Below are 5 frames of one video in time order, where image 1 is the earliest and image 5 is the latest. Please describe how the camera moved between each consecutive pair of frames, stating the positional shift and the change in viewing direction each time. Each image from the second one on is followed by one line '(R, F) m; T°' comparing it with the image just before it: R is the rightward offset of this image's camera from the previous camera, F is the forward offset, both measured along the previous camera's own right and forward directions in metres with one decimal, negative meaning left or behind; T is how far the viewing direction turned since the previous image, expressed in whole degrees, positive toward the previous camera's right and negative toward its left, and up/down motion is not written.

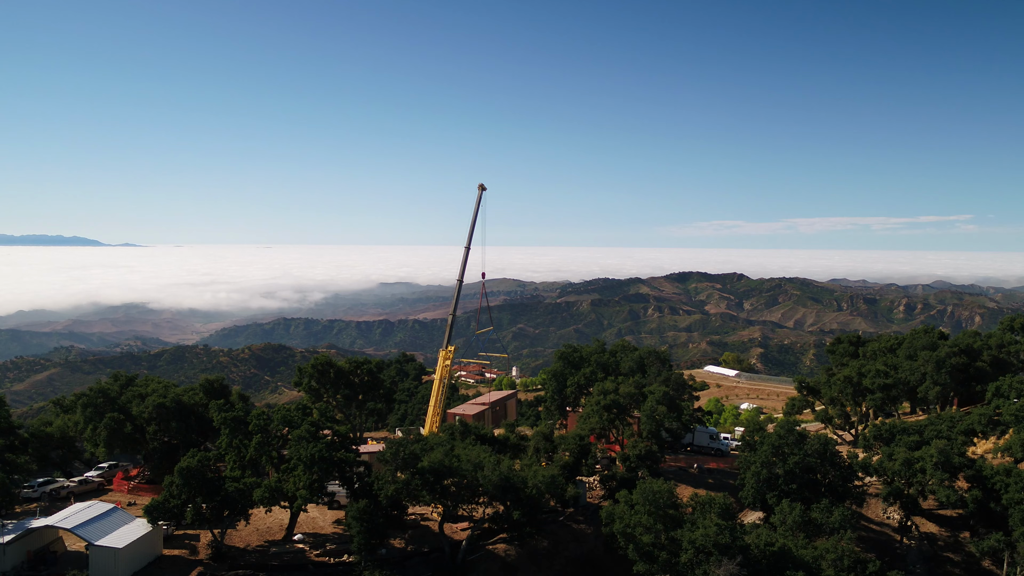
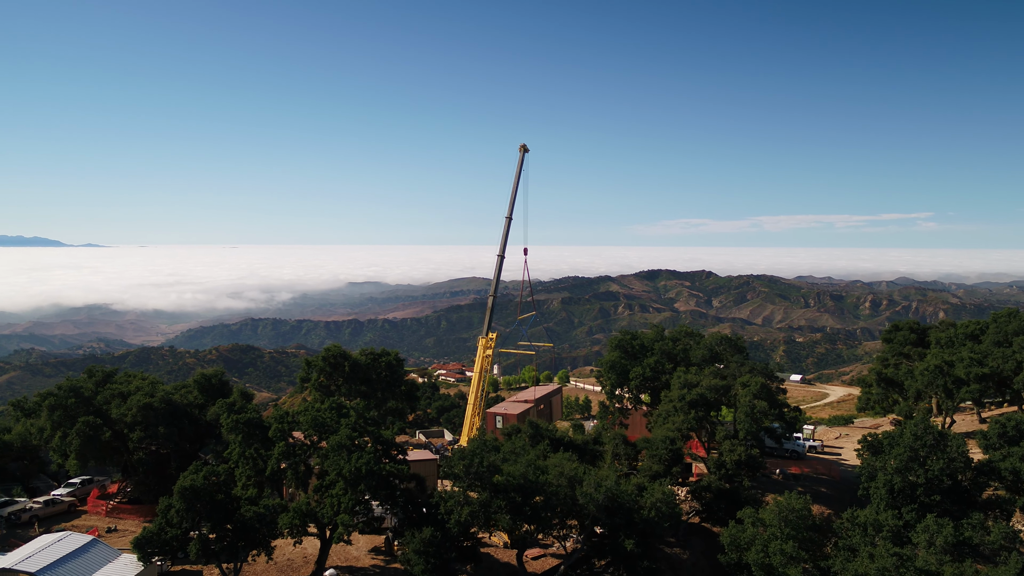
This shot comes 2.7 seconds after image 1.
(-4.7, +5.6) m; +2°
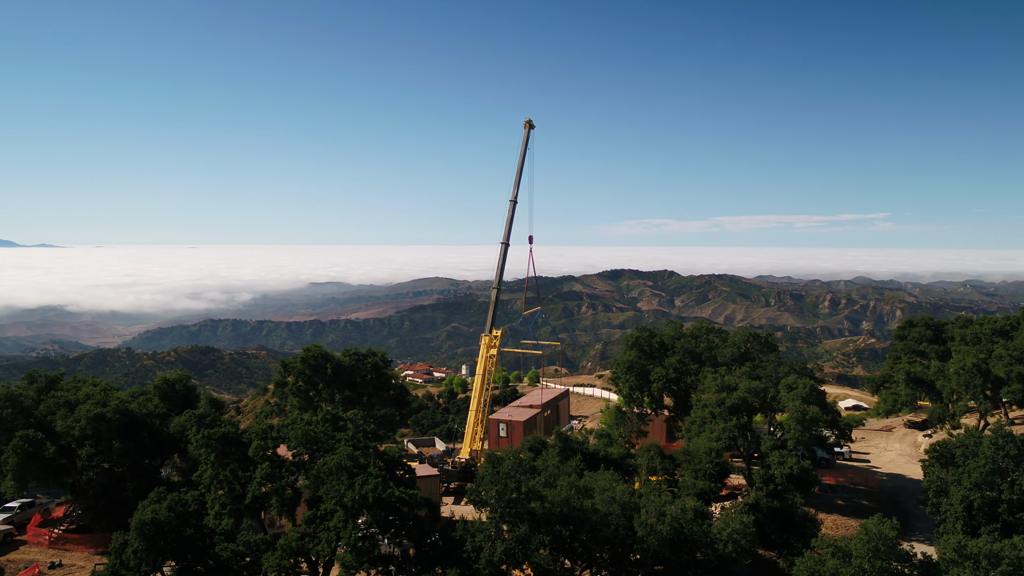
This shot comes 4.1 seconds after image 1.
(-2.2, +3.7) m; +3°
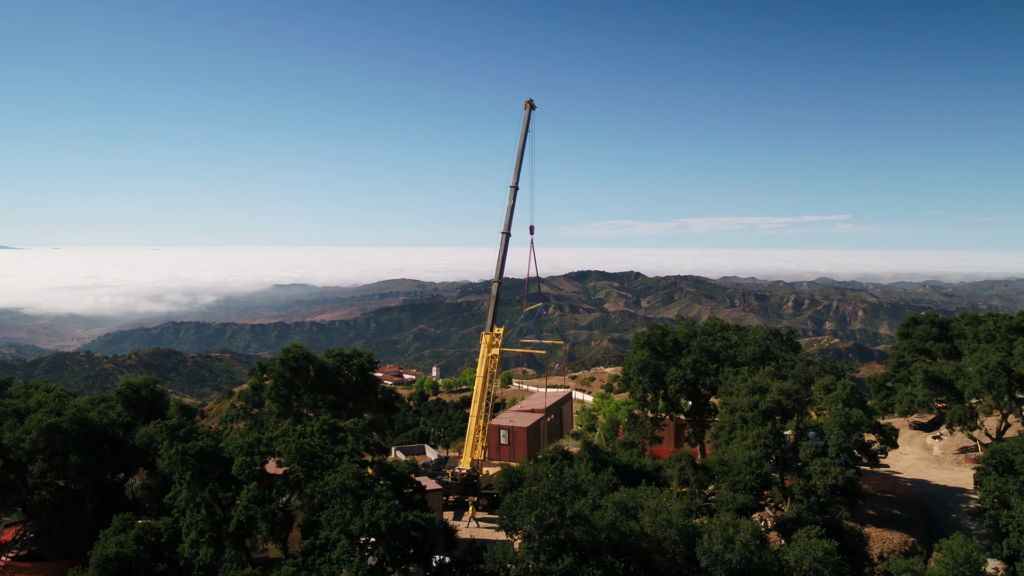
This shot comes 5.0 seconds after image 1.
(-1.8, +2.6) m; +3°
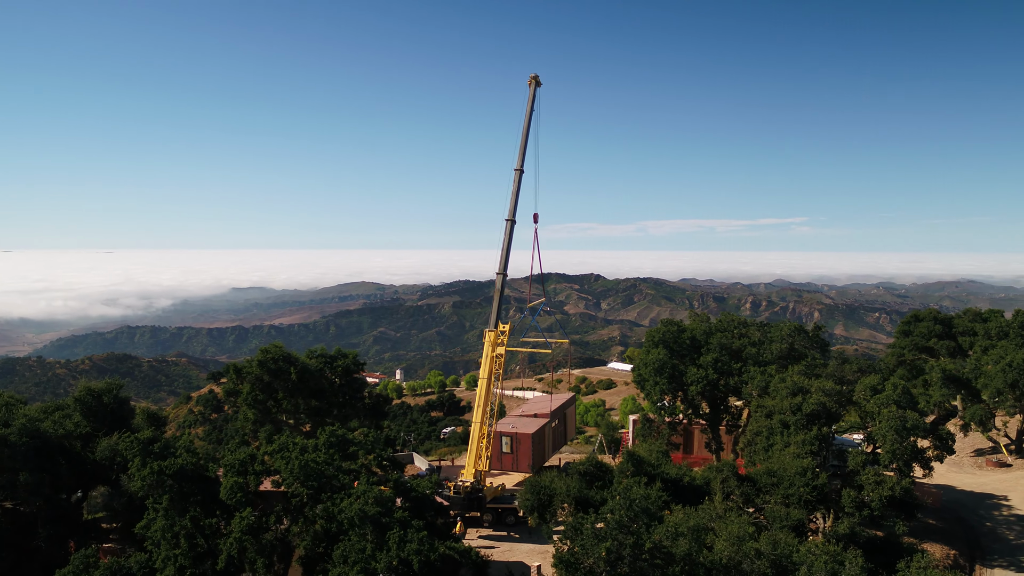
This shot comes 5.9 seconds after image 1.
(-2.1, +2.6) m; +3°
